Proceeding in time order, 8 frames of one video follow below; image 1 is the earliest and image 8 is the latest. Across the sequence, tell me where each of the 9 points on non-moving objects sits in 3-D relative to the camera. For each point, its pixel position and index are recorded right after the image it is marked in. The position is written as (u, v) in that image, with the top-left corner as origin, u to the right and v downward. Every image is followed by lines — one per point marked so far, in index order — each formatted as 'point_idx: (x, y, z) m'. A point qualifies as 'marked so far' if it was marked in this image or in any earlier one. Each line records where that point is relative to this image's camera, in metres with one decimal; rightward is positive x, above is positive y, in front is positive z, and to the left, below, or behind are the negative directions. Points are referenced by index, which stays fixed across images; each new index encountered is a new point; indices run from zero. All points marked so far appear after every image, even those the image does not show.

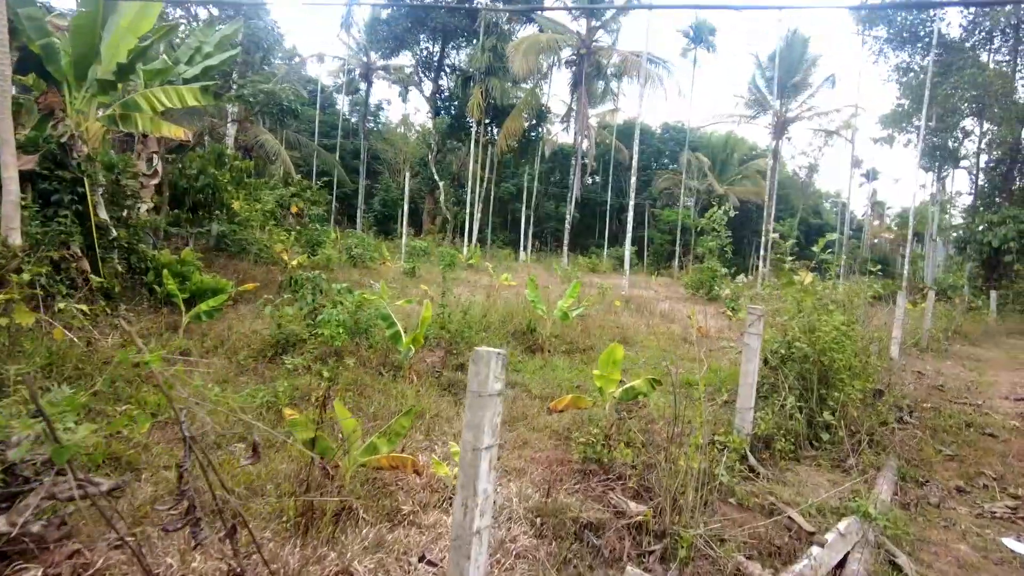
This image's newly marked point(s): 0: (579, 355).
0: (+0.7, -0.7, +6.6) m
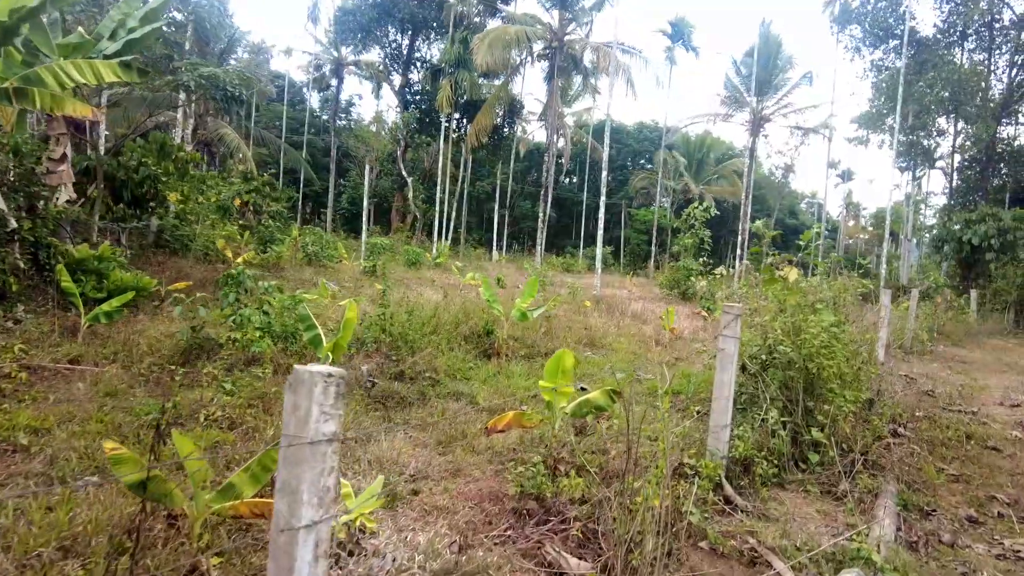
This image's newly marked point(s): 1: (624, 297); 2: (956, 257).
0: (+0.3, -0.7, +6.0) m
1: (+1.9, -0.1, +10.5) m
2: (+10.6, +0.7, +15.1) m
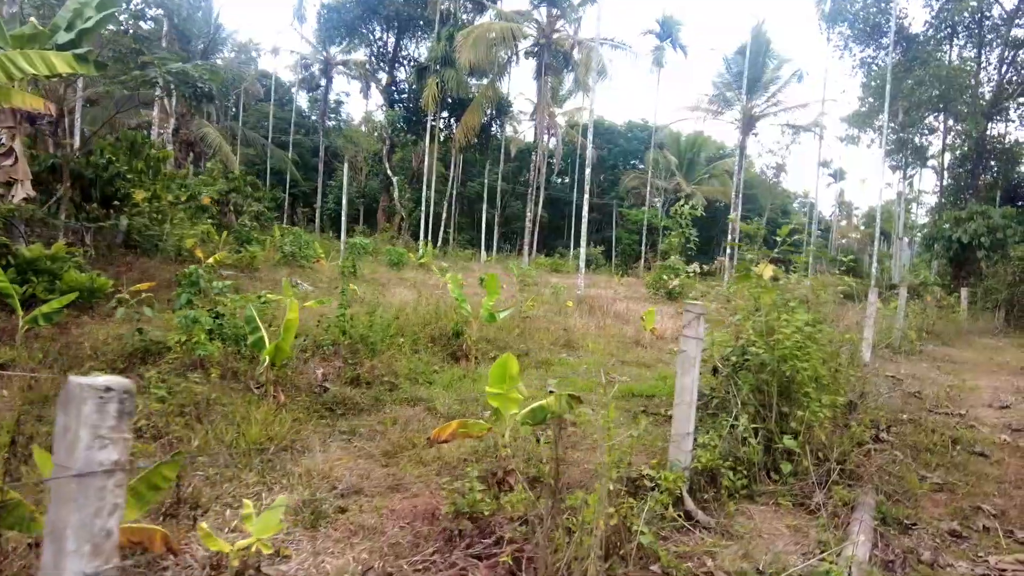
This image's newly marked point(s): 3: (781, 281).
0: (0.0, -0.7, +5.7) m
1: (+1.6, -0.1, +10.3) m
2: (+10.2, +0.8, +14.9) m
3: (+1.6, 0.0, +3.9) m
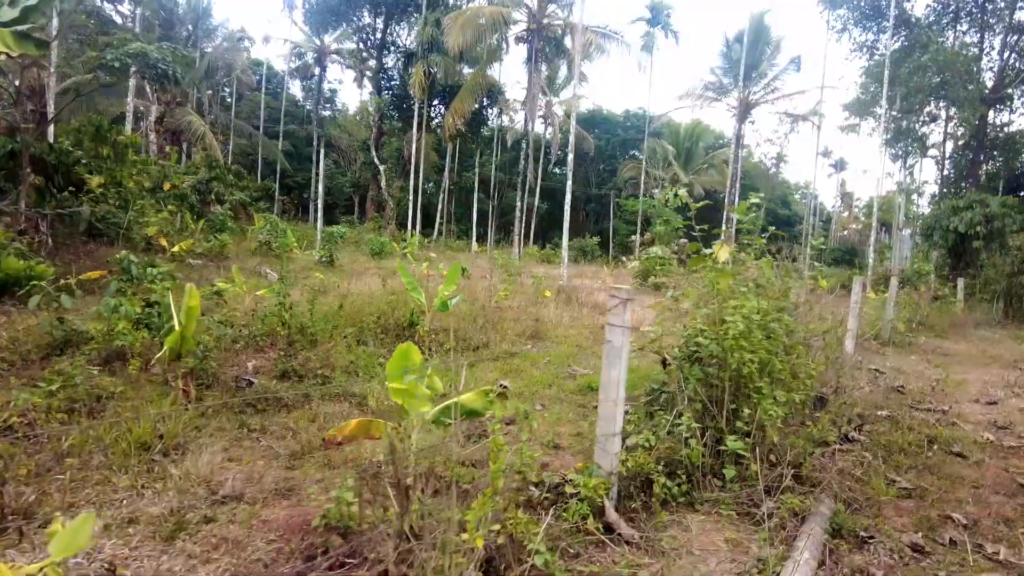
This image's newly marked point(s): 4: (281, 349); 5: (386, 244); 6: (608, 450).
0: (-0.4, -0.6, +5.4) m
1: (+1.2, 0.0, +10.0) m
2: (+9.9, +1.0, +14.5) m
3: (+1.2, +0.1, +3.5) m
4: (-1.7, -0.4, +4.6) m
5: (-2.8, +1.0, +14.0) m
6: (+0.4, -0.7, +2.6) m
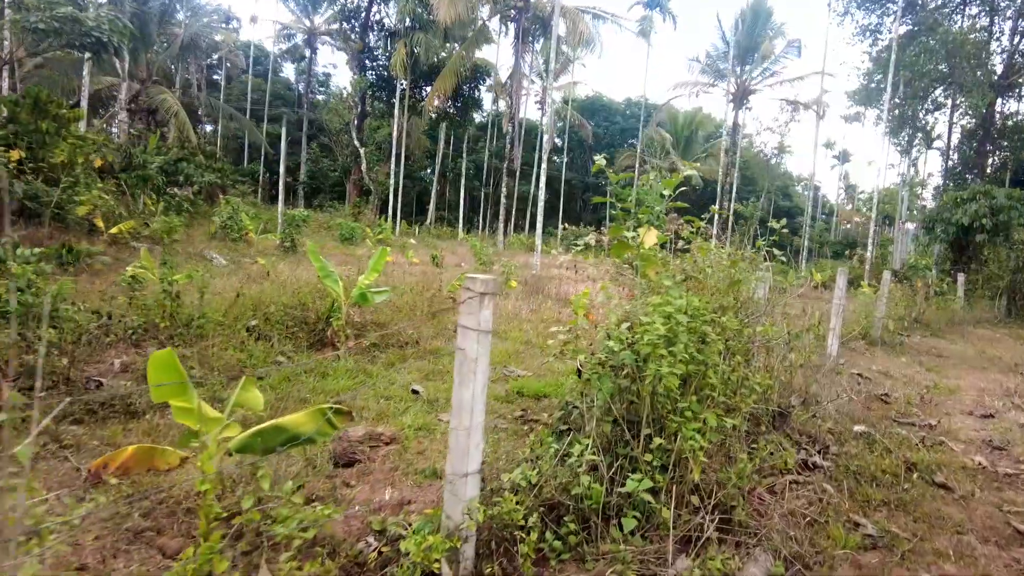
0: (-0.9, -0.5, +4.7) m
1: (+0.7, +0.2, +9.3) m
2: (+9.4, +1.1, +13.8) m
3: (+0.7, +0.2, +2.8) m
4: (-2.2, -0.4, +4.0) m
5: (-3.3, +1.2, +13.3) m
6: (-0.2, -0.6, +1.9) m
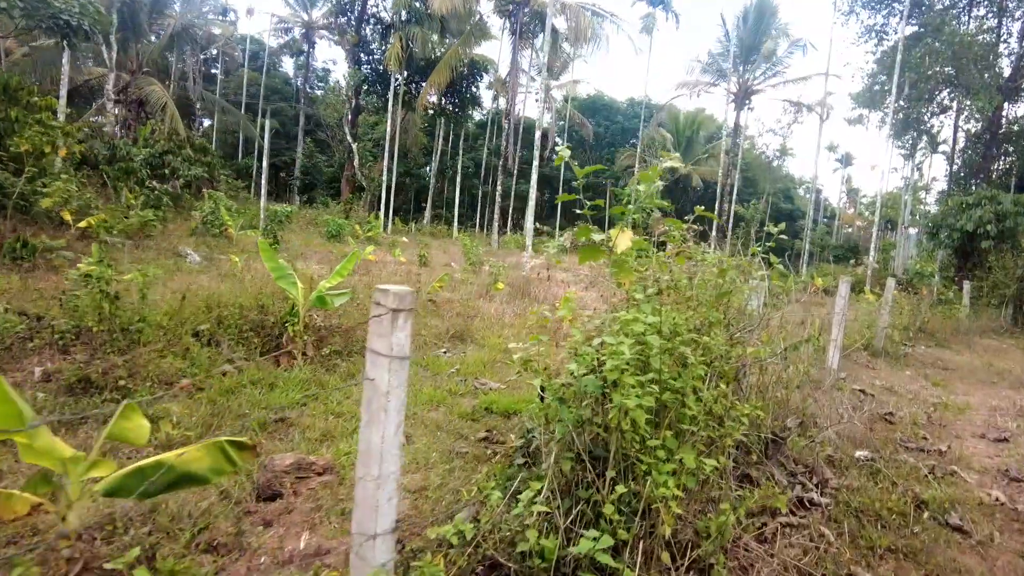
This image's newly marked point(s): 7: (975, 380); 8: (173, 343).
0: (-1.1, -0.5, +4.3) m
1: (+0.5, +0.1, +8.9) m
2: (+9.3, +0.9, +13.4) m
3: (+0.5, +0.1, +2.5) m
4: (-2.4, -0.4, +3.6) m
5: (-3.4, +1.3, +13.0) m
6: (-0.4, -0.7, +1.6) m
7: (+4.8, -1.0, +6.5) m
8: (-2.1, -0.3, +3.9) m
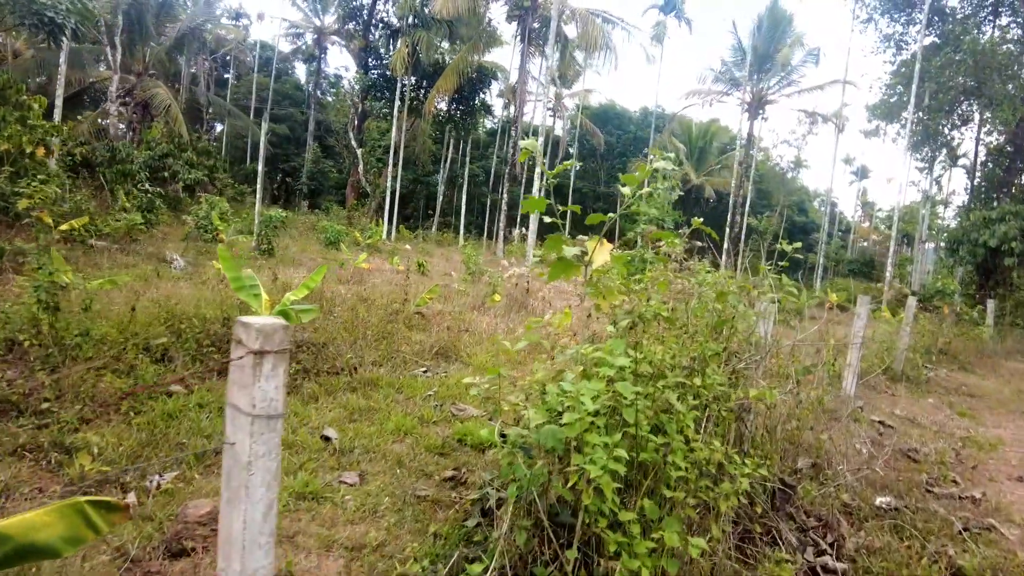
0: (-1.2, -0.6, +4.0) m
1: (+0.5, 0.0, +8.5) m
2: (+9.3, +0.5, +12.8) m
3: (+0.4, 0.0, +2.1) m
4: (-2.5, -0.4, +3.2) m
5: (-3.3, +1.1, +12.6) m
6: (-0.5, -0.7, +1.2) m
7: (+4.7, -1.2, +6.0) m
8: (-2.2, -0.4, +3.6) m
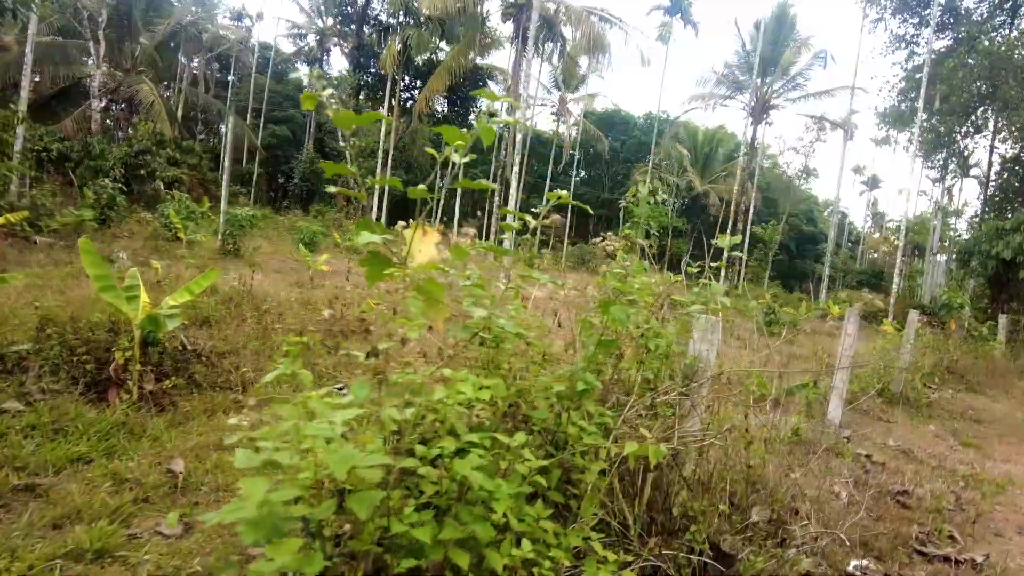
0: (-1.7, -0.6, +3.4) m
1: (+0.1, -0.1, +7.9) m
2: (+9.0, +0.3, +12.1) m
3: (-0.1, 0.0, +1.5) m
4: (-3.0, -0.4, +2.7) m
5: (-3.6, +1.0, +12.1) m
6: (-1.0, -0.7, +0.6) m
7: (+4.3, -1.3, +5.4) m
8: (-2.6, -0.4, +3.0) m
